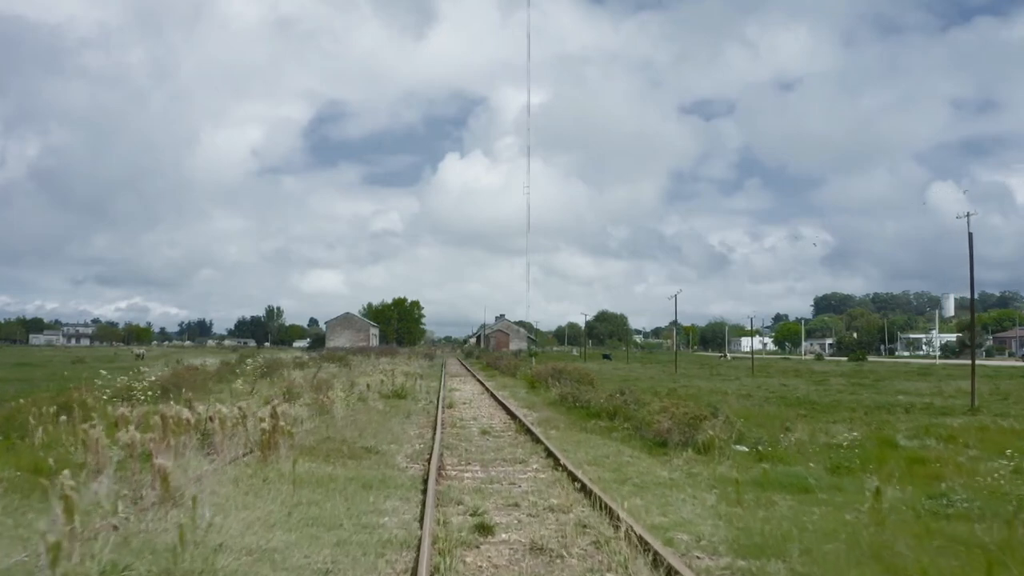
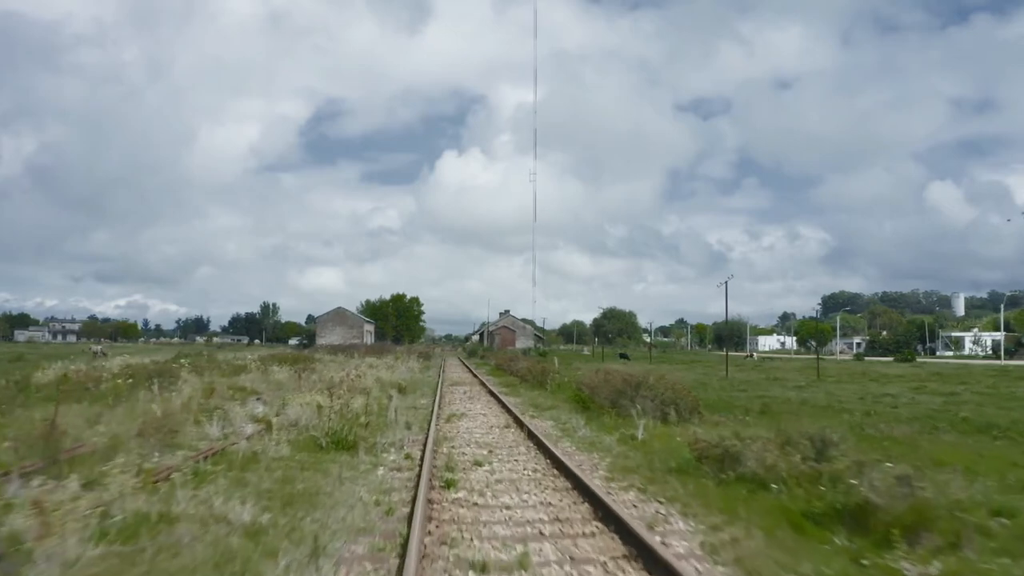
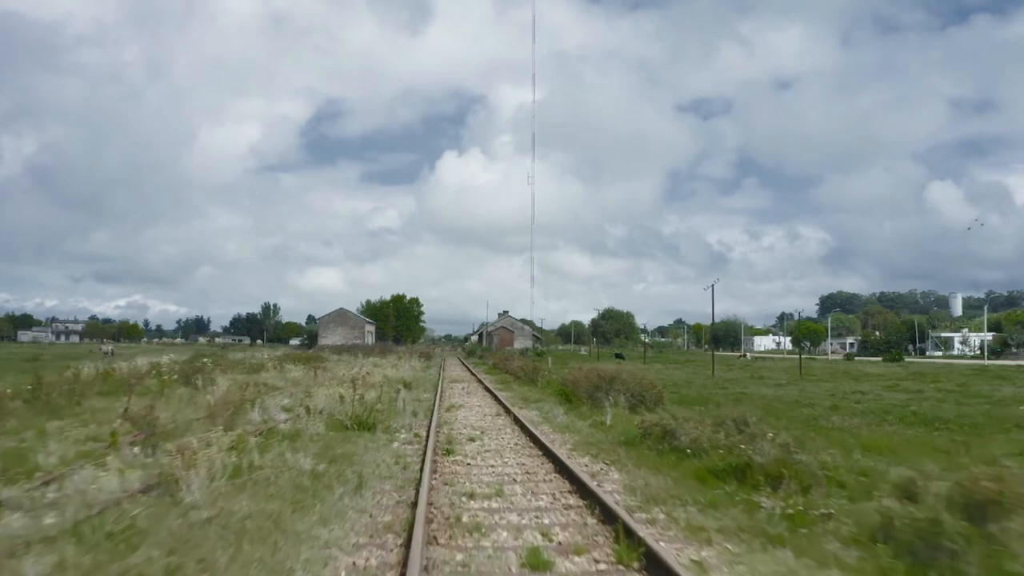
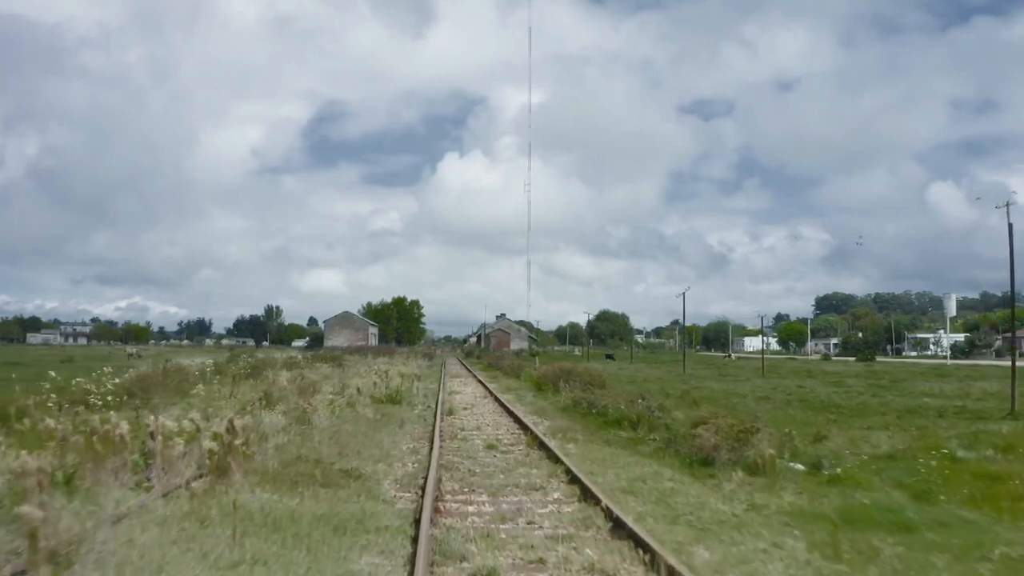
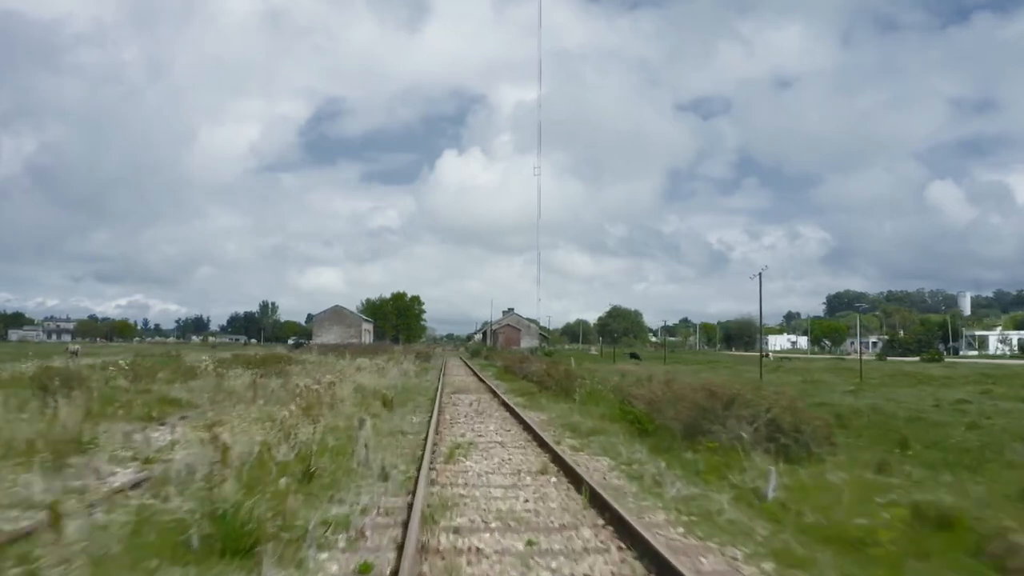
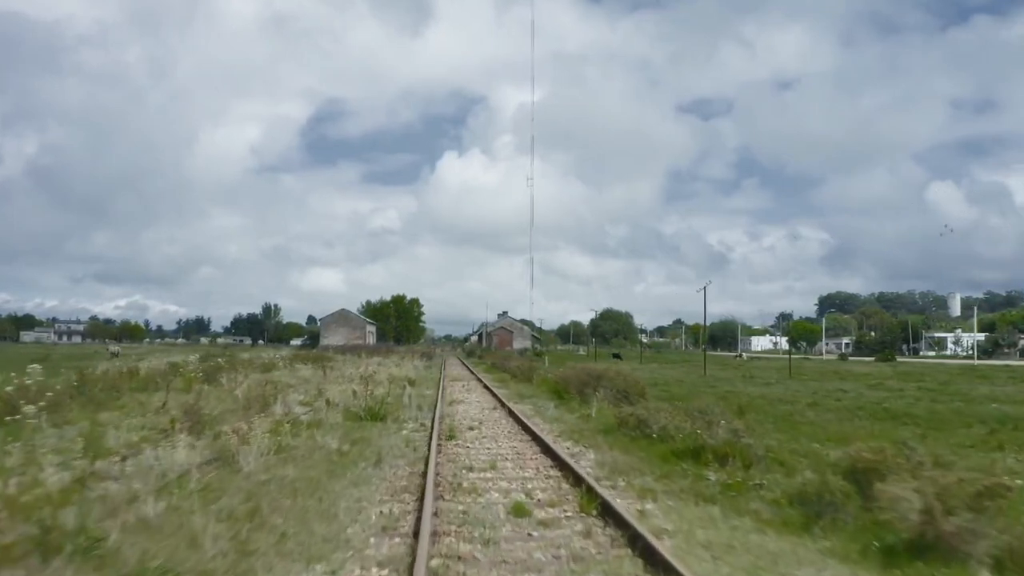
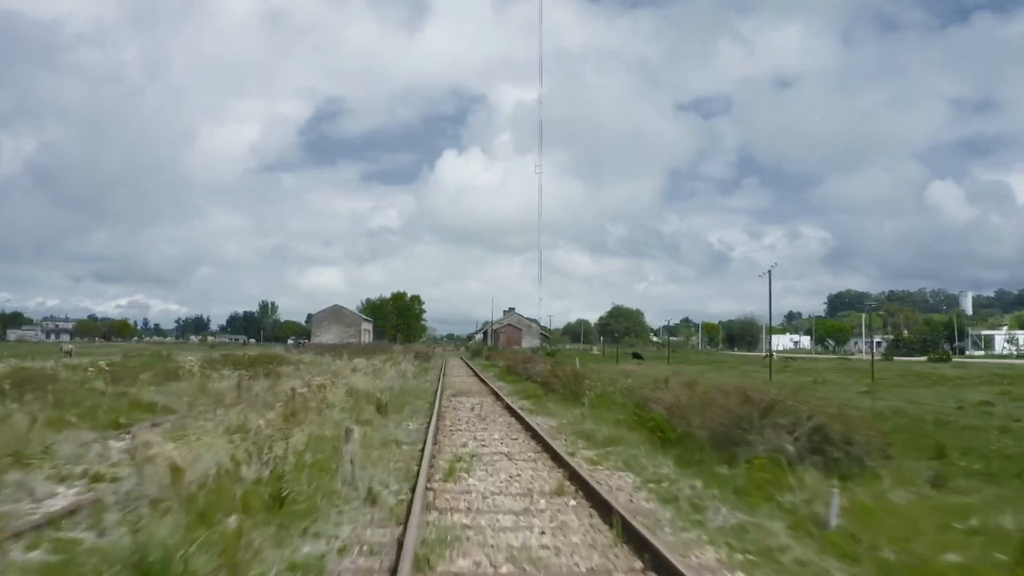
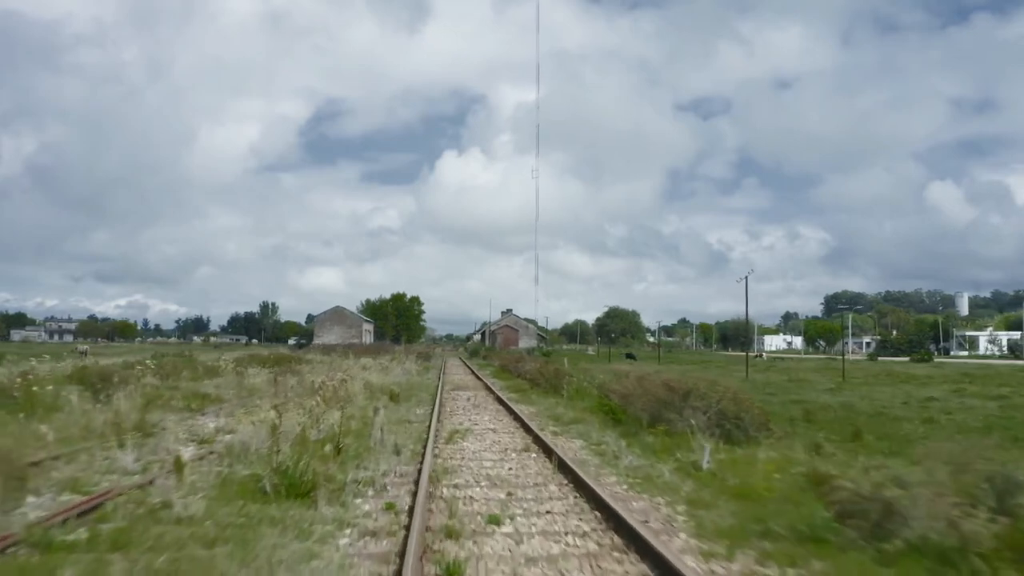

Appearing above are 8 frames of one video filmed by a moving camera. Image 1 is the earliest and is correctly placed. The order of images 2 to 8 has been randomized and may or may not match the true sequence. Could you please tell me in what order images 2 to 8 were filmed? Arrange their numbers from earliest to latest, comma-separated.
4, 6, 3, 2, 8, 5, 7
